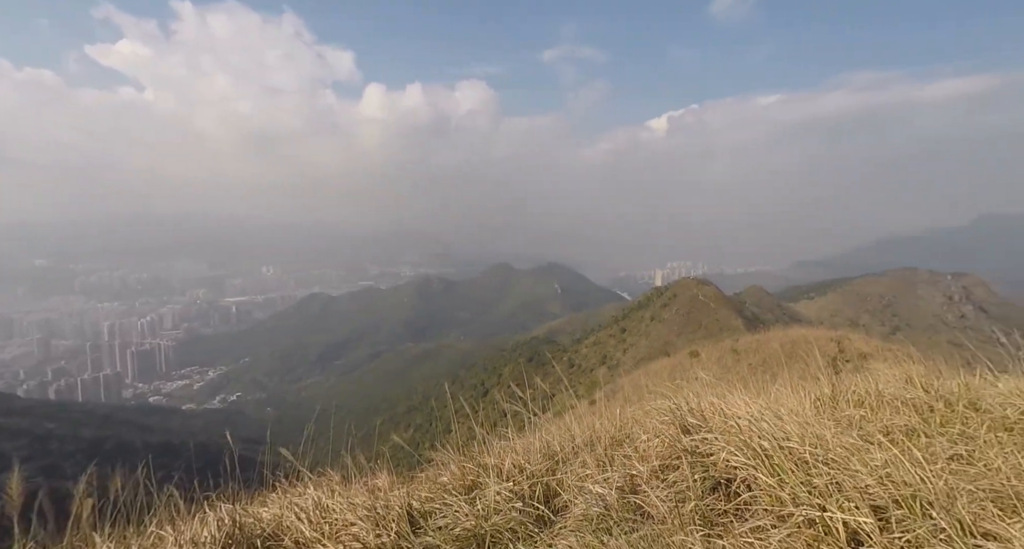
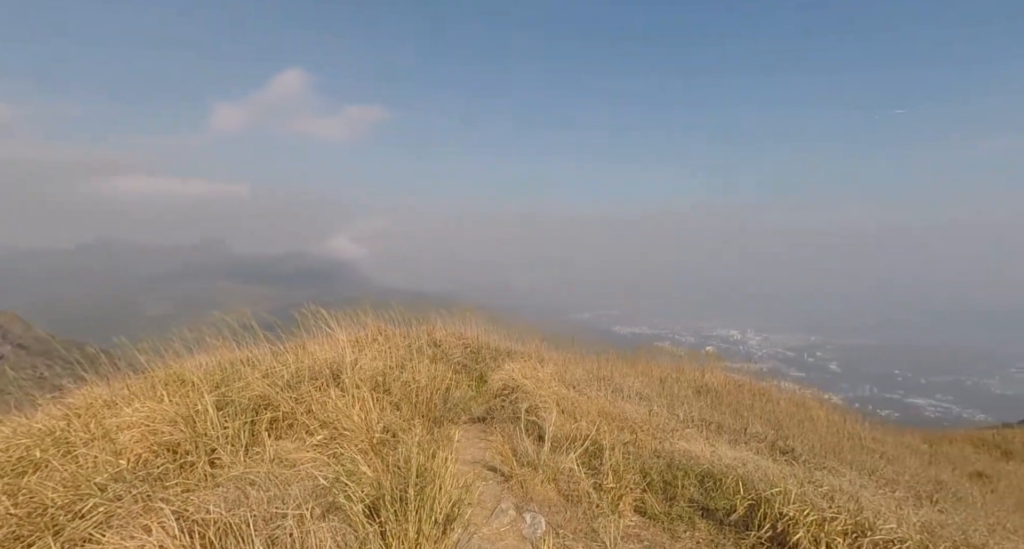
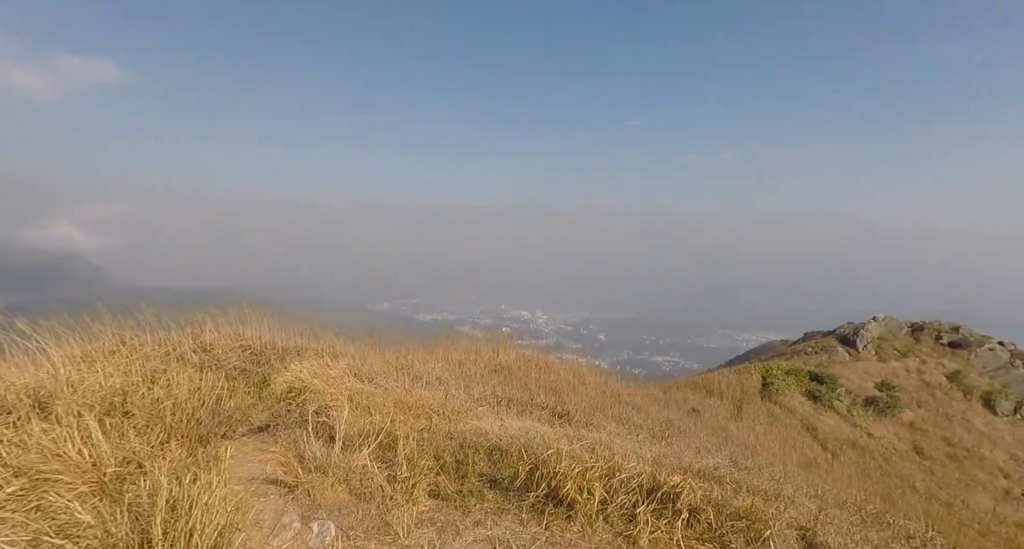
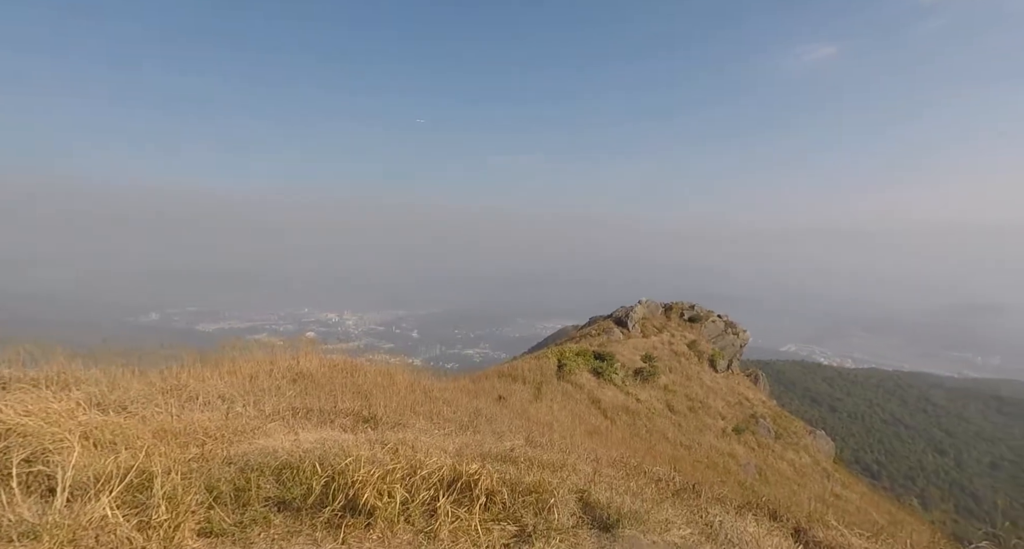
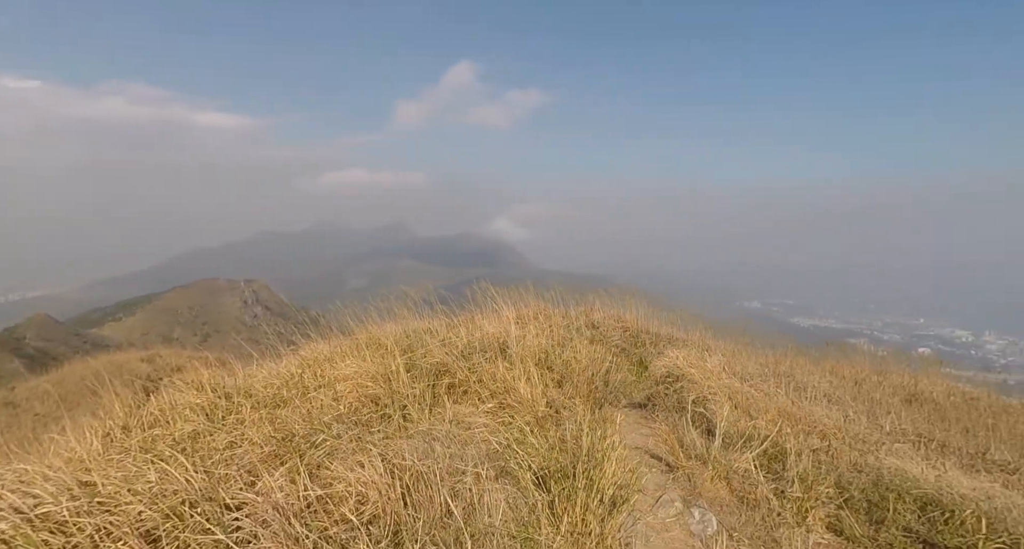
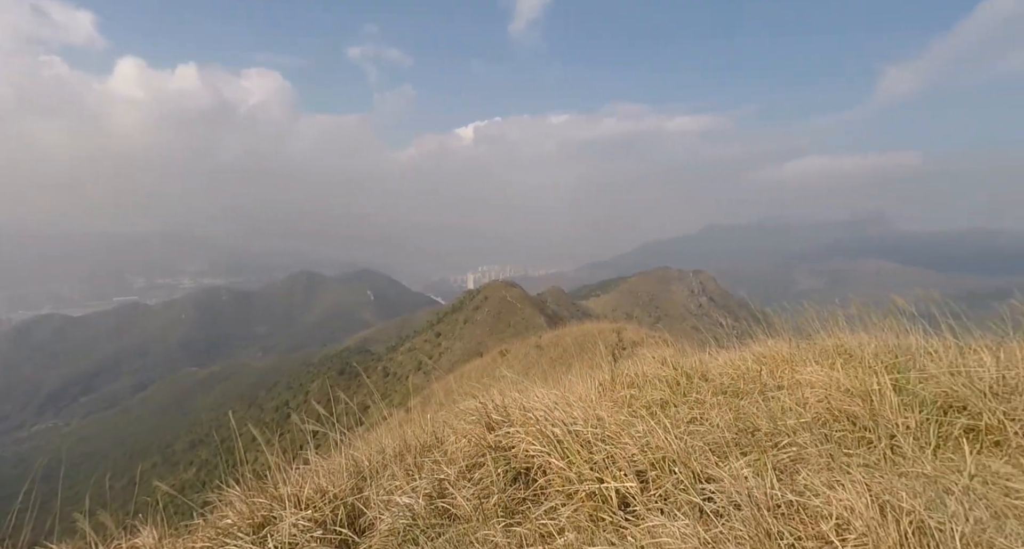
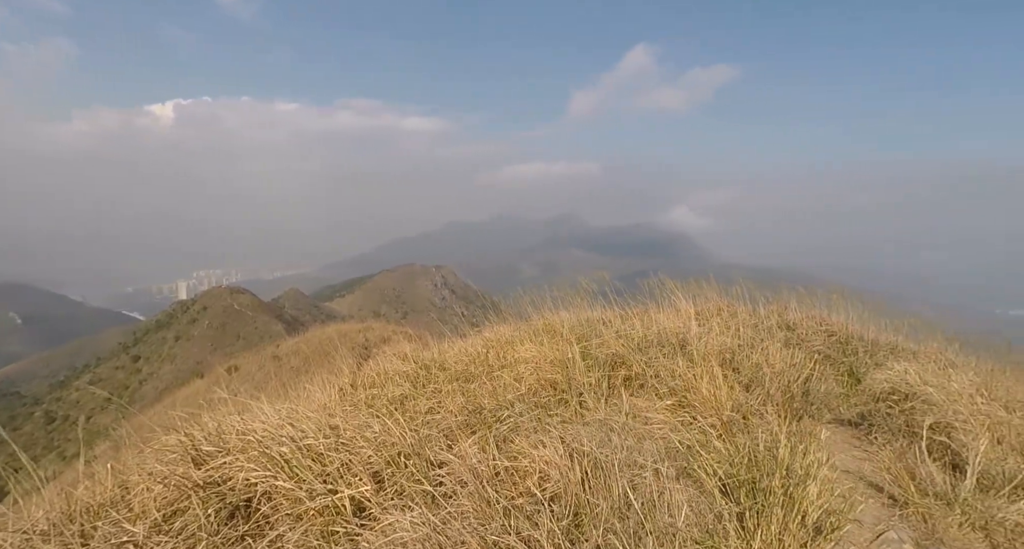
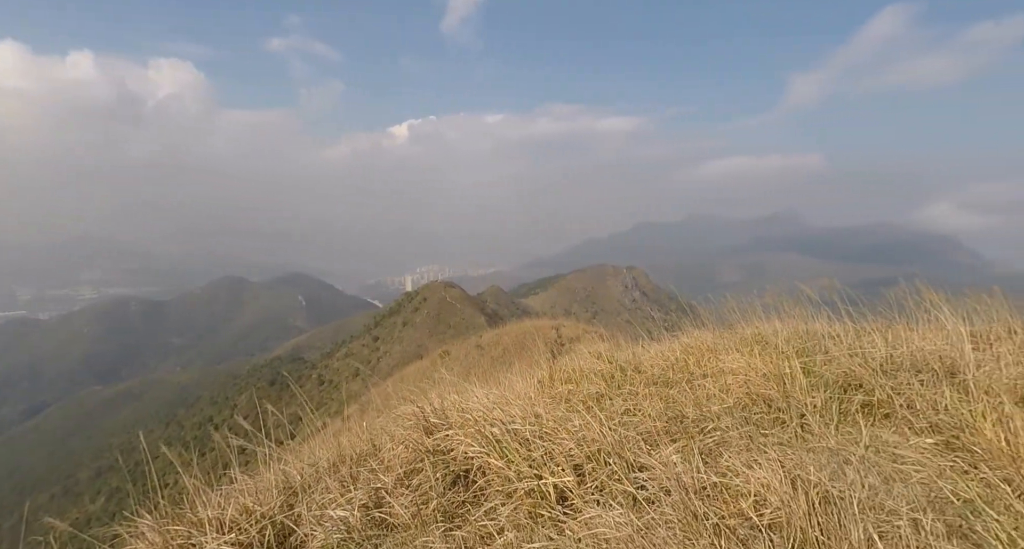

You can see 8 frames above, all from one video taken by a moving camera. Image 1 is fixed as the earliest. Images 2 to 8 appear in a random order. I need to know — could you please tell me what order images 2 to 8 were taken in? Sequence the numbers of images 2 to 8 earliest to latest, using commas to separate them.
6, 8, 7, 5, 2, 3, 4
